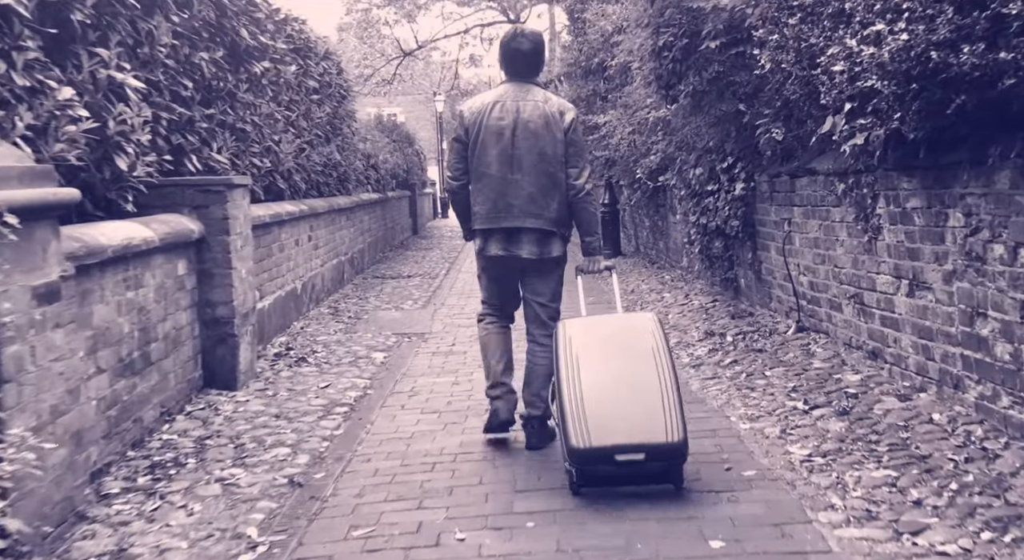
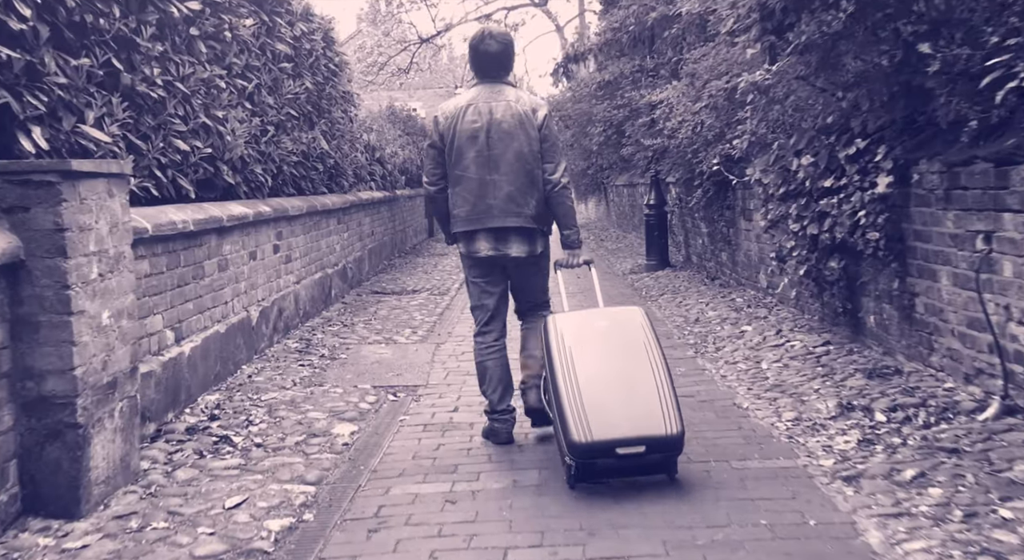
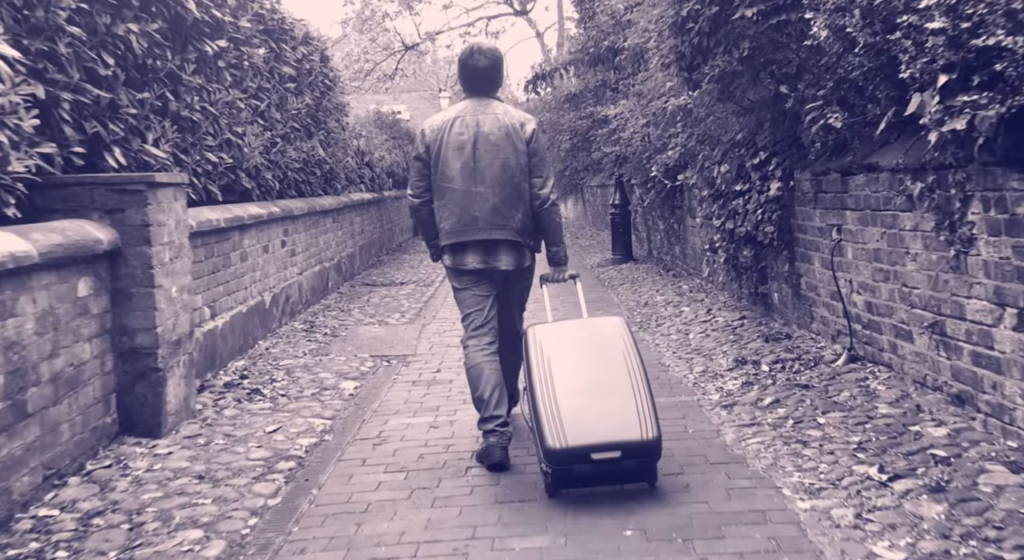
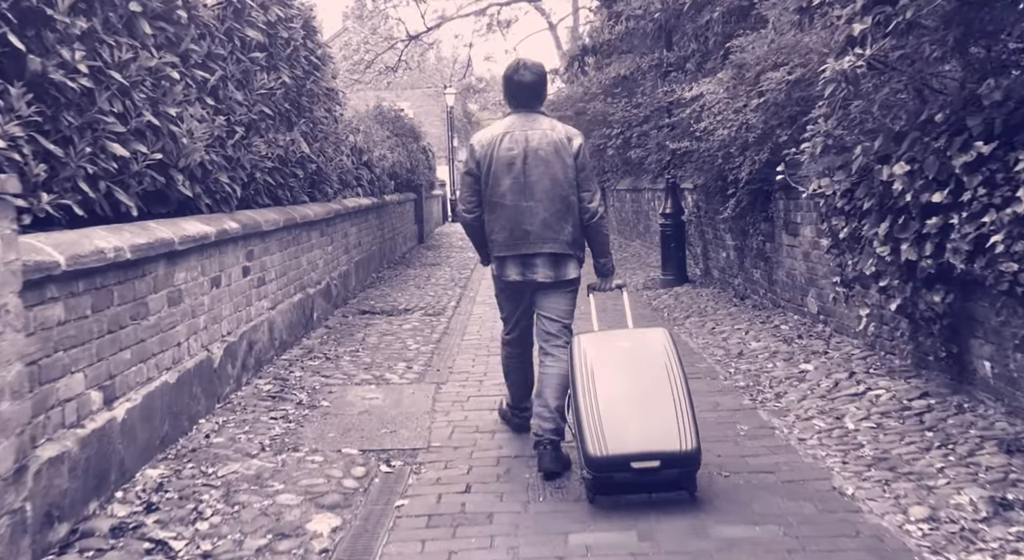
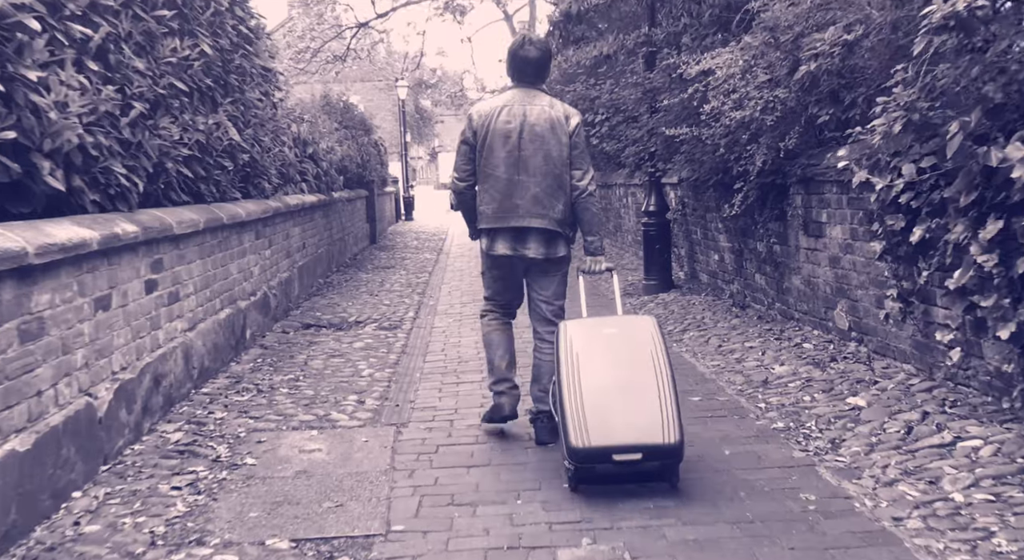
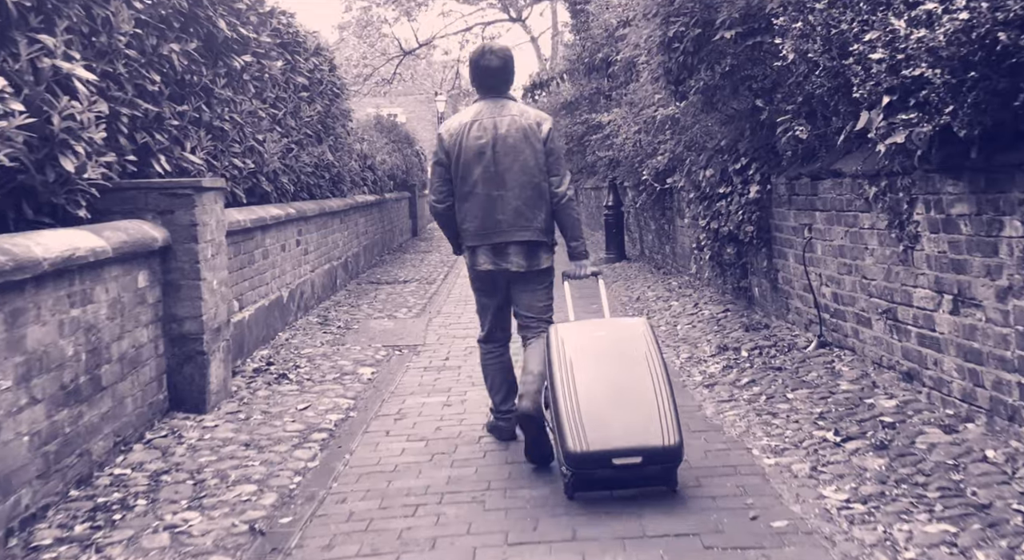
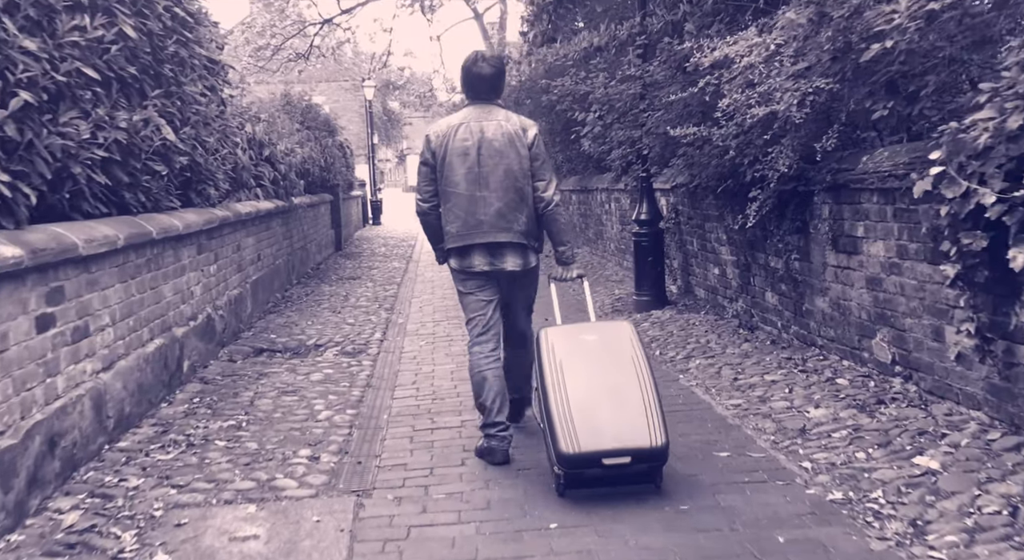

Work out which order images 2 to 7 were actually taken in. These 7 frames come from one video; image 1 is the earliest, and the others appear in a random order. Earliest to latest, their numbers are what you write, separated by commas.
6, 3, 2, 4, 5, 7
